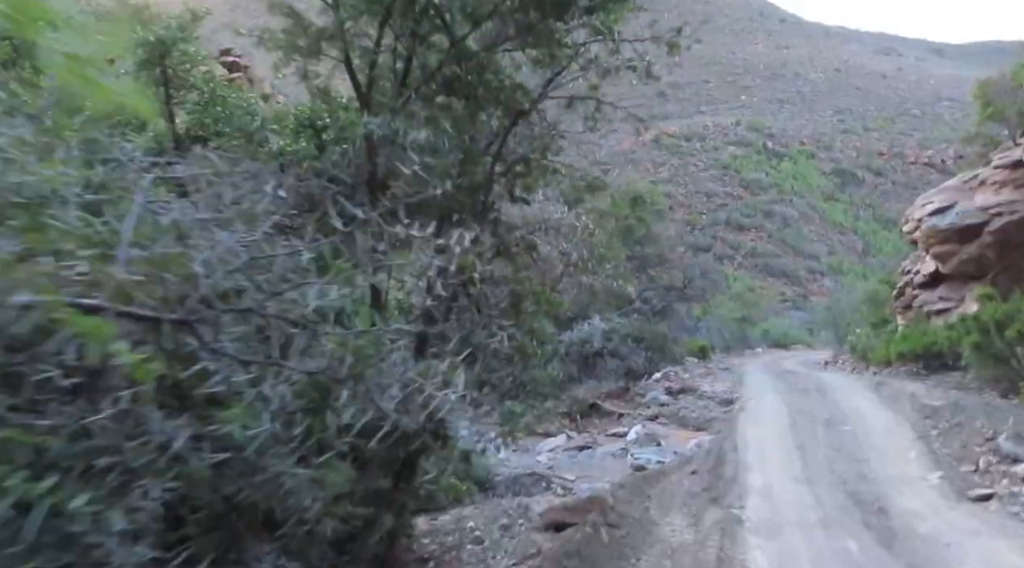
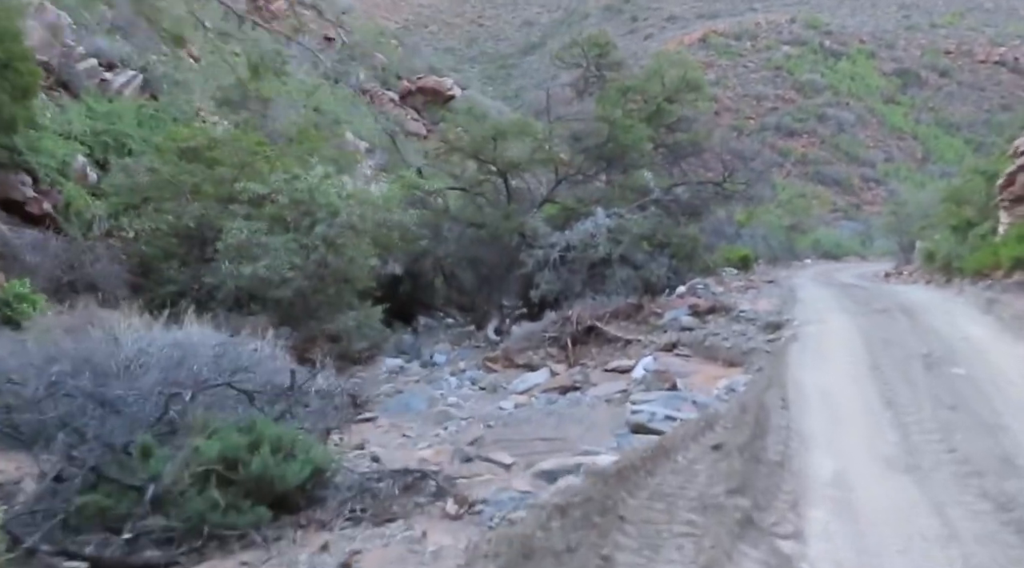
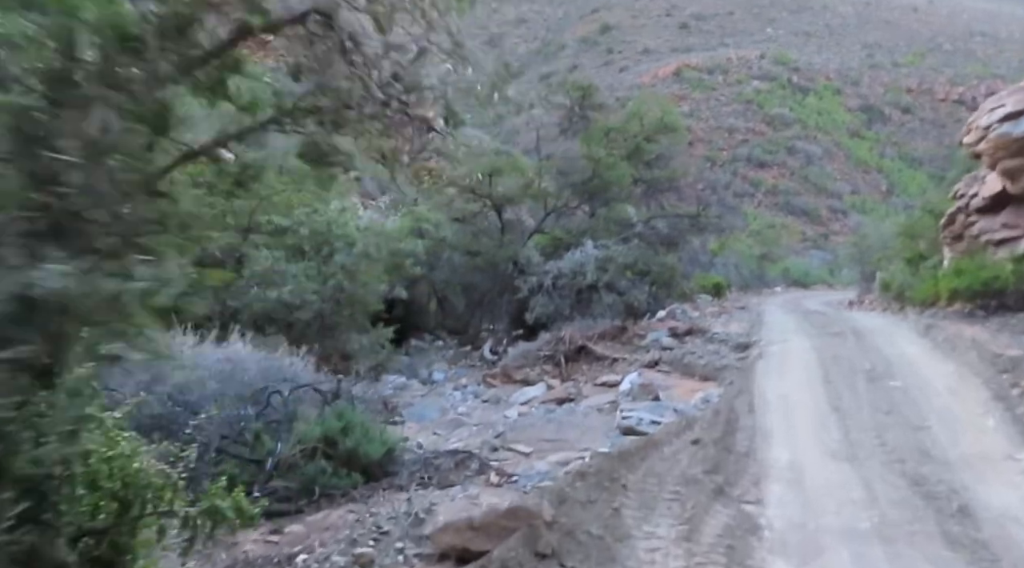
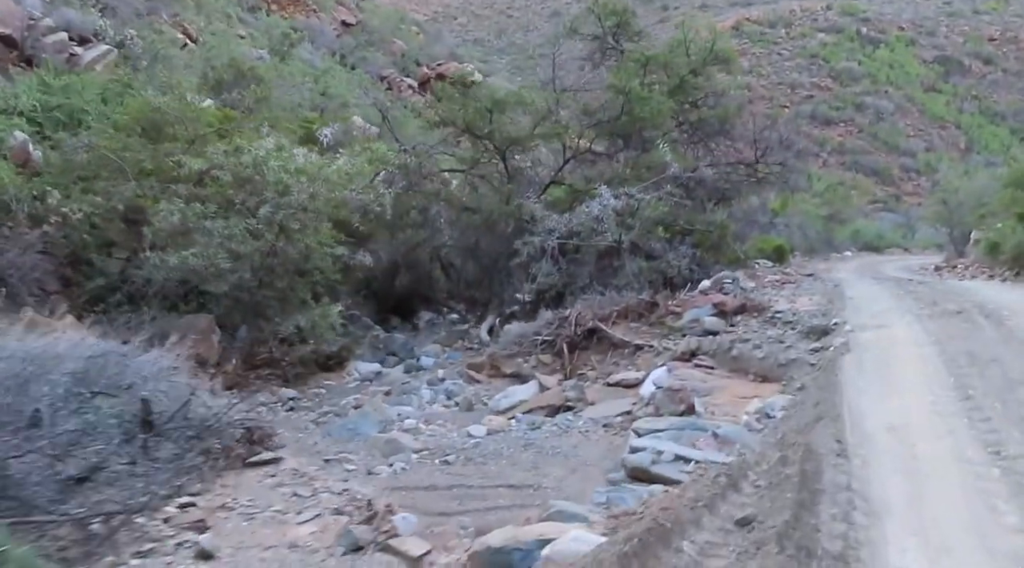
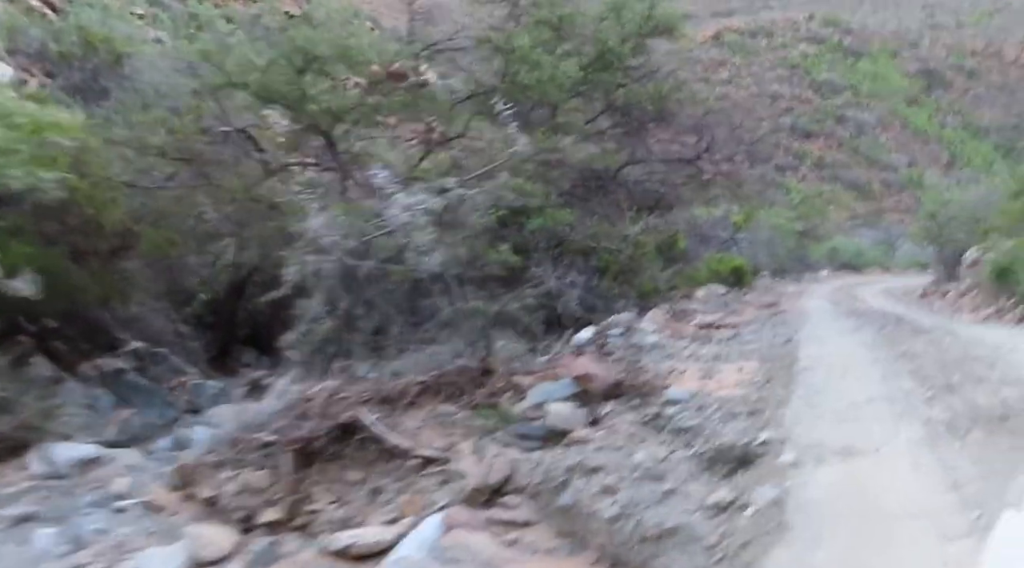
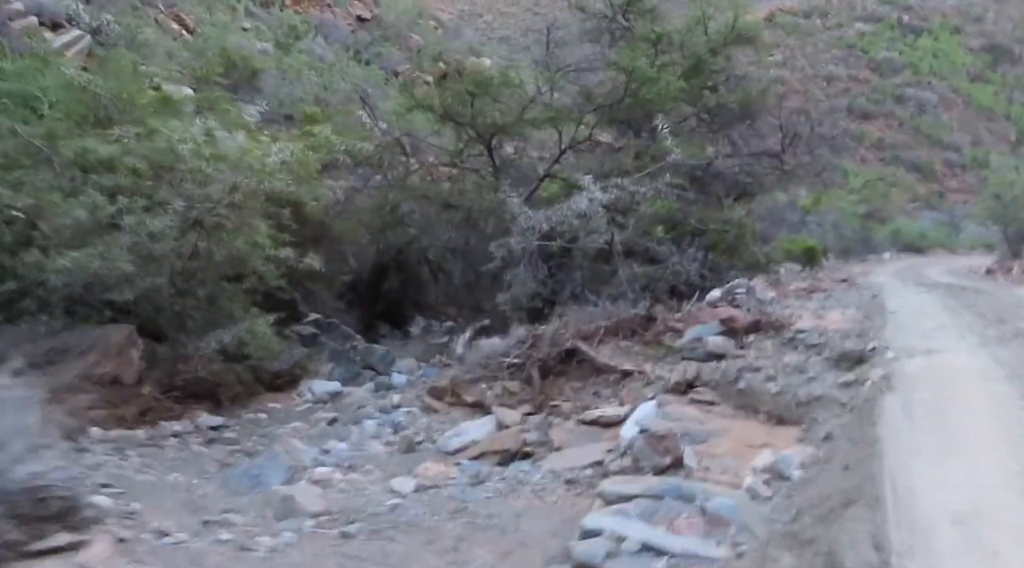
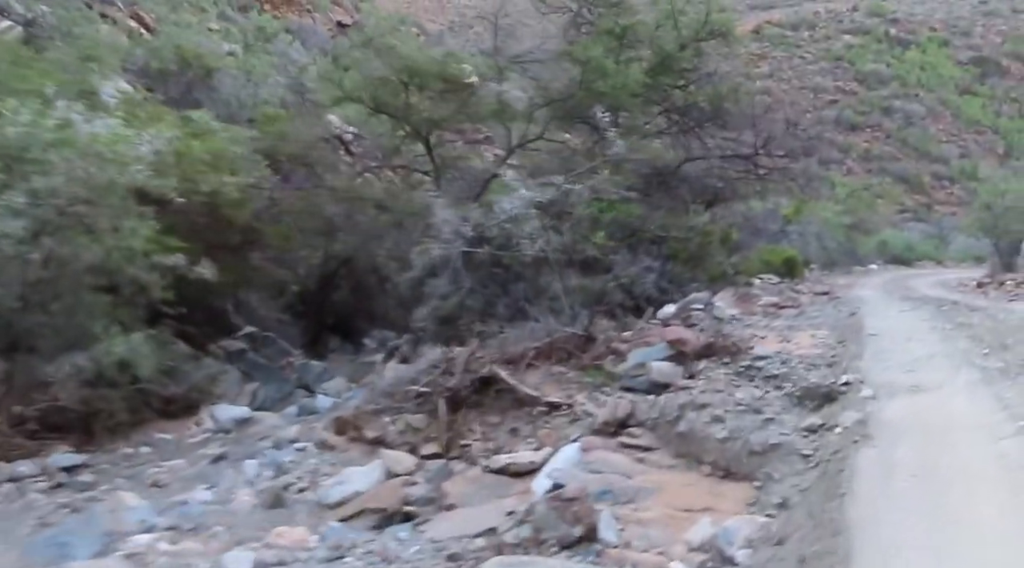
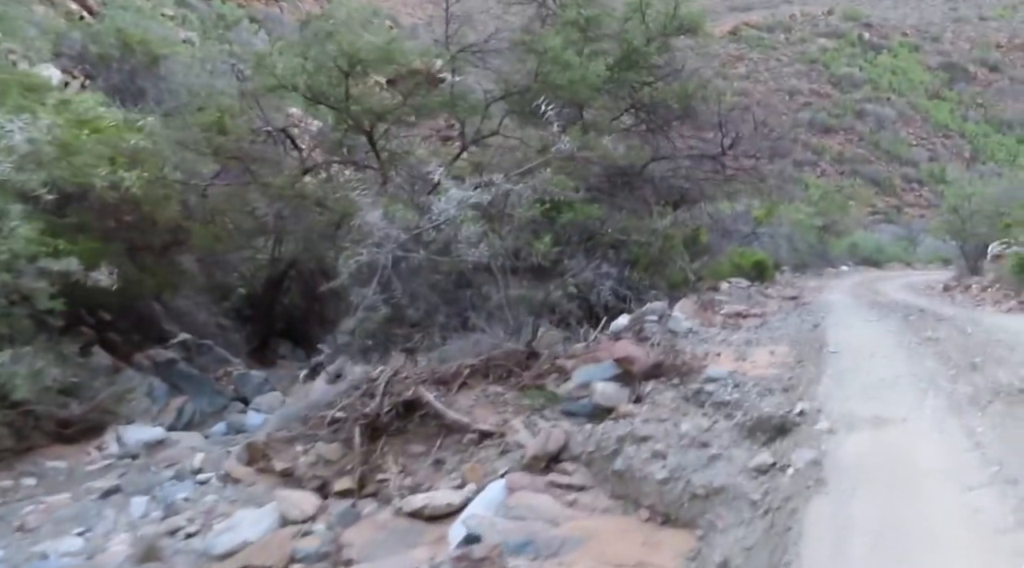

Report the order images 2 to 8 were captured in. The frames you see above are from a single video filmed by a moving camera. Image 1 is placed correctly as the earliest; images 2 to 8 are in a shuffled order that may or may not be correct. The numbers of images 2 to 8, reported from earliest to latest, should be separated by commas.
3, 2, 4, 6, 7, 8, 5
